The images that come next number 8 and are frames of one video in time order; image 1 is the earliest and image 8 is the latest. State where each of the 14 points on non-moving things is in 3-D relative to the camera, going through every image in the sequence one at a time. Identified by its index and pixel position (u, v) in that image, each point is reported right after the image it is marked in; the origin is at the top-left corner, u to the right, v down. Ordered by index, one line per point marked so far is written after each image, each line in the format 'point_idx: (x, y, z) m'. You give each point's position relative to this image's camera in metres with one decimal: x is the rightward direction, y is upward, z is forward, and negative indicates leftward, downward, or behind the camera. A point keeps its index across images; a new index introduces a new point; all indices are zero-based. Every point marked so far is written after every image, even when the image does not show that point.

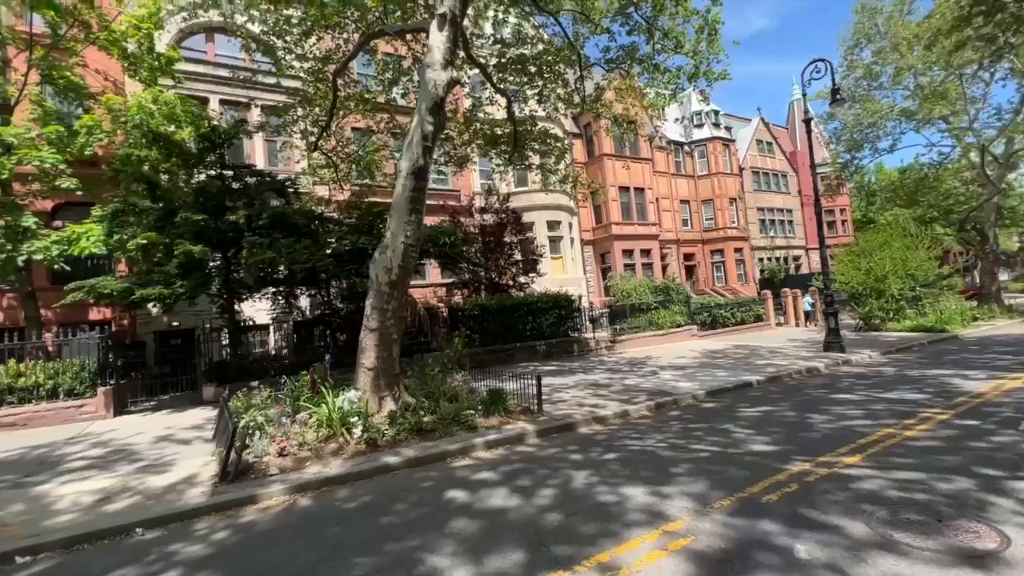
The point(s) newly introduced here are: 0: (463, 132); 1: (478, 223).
0: (-1.6, +4.9, +15.0) m
1: (-1.5, +2.8, +19.9) m
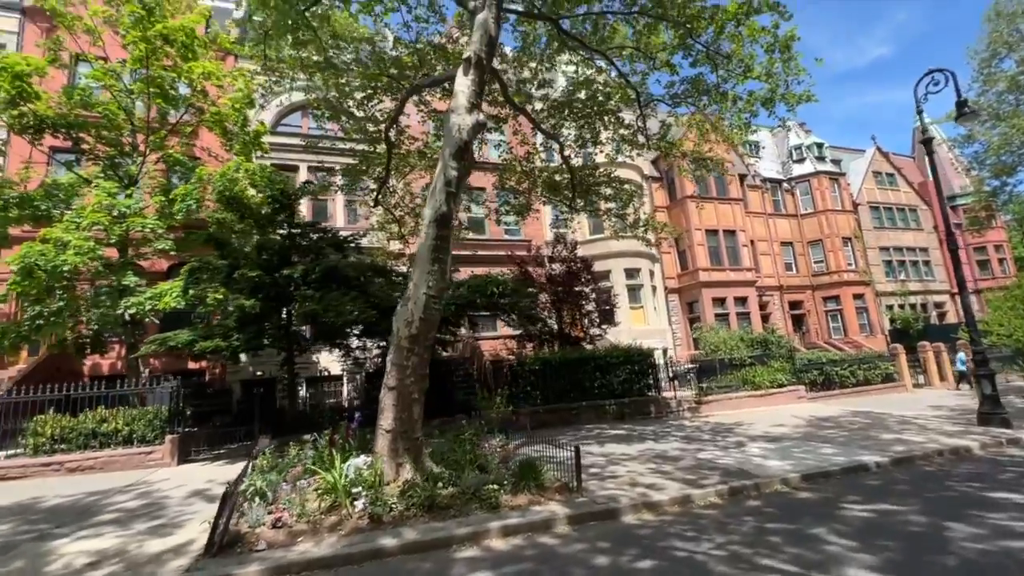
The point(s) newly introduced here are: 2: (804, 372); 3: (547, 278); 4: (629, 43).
0: (+0.3, +3.3, +14.7) m
1: (+1.4, +0.7, +19.2) m
2: (+11.0, -3.2, +17.7) m
3: (+1.3, +0.4, +18.7) m
4: (+2.8, +5.9, +11.4) m
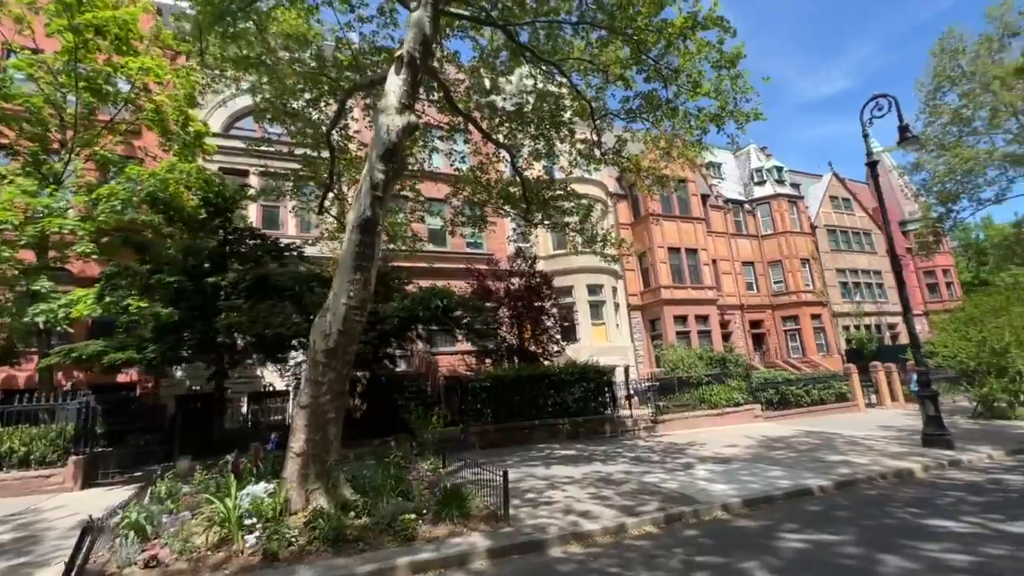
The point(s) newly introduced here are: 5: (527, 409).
0: (-1.0, +2.9, +14.3) m
1: (-0.3, +0.1, +18.8) m
2: (+9.4, -3.9, +17.7) m
3: (-0.3, -0.1, +18.2) m
4: (+1.7, +5.6, +11.3) m
5: (+0.5, -3.7, +14.2) m
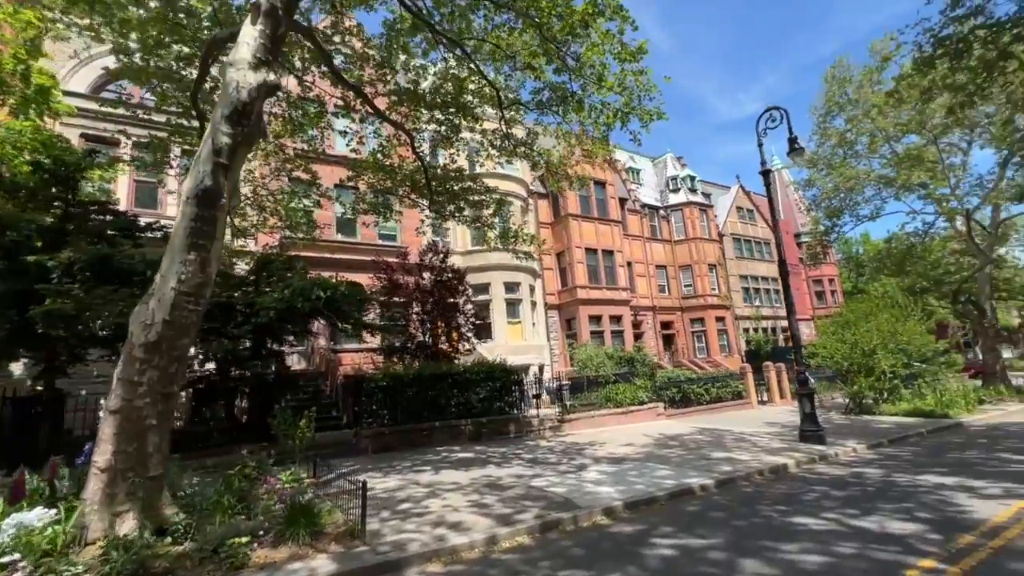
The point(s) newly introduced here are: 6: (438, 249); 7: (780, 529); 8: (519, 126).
0: (-3.7, +3.1, +13.4) m
1: (-3.7, +0.3, +17.9) m
2: (+5.9, -4.0, +18.2) m
3: (-3.7, +0.1, +17.4) m
4: (-0.5, +5.7, +10.7) m
5: (-2.4, -3.5, +13.4) m
6: (-2.9, +1.5, +18.4) m
7: (+3.3, -2.9, +5.7) m
8: (+0.2, +4.4, +12.8) m
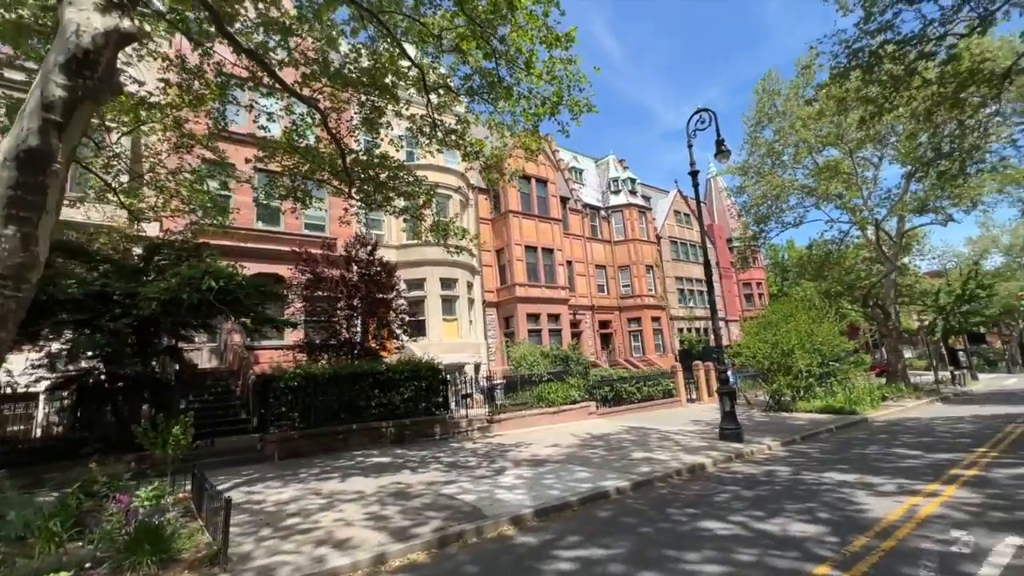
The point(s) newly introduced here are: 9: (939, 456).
0: (-5.6, +3.3, +12.3) m
1: (-6.1, +0.5, +16.9) m
2: (+3.3, -3.9, +18.2) m
3: (-6.1, +0.3, +16.3) m
4: (-2.1, +5.8, +10.0) m
5: (-4.4, -3.3, +12.5) m
6: (-5.4, +1.8, +17.4) m
7: (+2.0, -2.9, +5.5) m
8: (-1.6, +4.6, +12.1) m
9: (+8.1, -3.2, +8.9) m
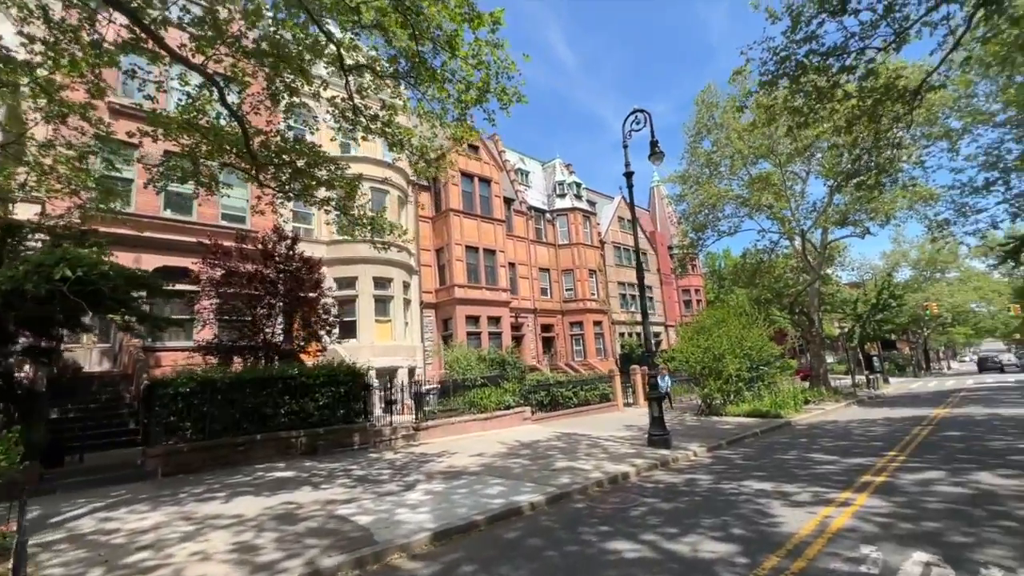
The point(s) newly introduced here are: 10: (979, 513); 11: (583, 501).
0: (-7.4, +3.5, +11.0) m
1: (-8.4, +0.6, +15.5) m
2: (+0.7, -4.0, +17.7) m
3: (-8.3, +0.4, +14.9) m
4: (-3.6, +5.9, +9.1) m
5: (-6.3, -3.2, +11.3) m
6: (-7.7, +1.9, +16.1) m
7: (+0.8, -2.9, +4.9) m
8: (-3.3, +4.6, +11.3) m
9: (+6.5, -3.3, +9.0) m
10: (+5.4, -2.6, +5.4) m
11: (+1.1, -3.4, +7.4) m
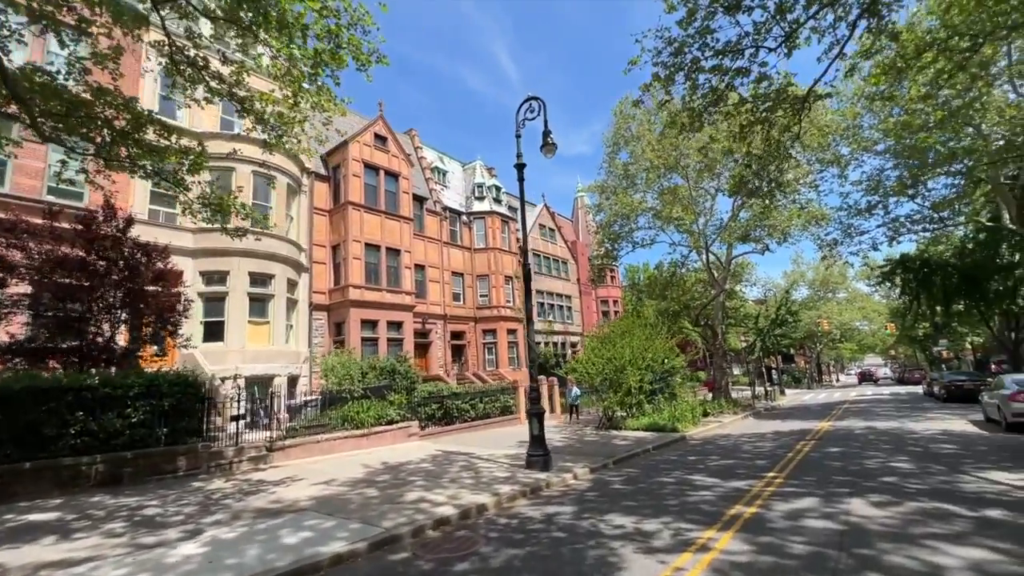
0: (-10.0, +3.8, +8.5) m
1: (-11.7, +0.9, +12.7) m
2: (-3.1, -4.1, +16.1) m
3: (-11.5, +0.7, +12.1) m
4: (-5.9, +6.1, +7.2) m
5: (-9.2, -2.9, +8.8) m
6: (-11.0, +2.1, +13.4) m
7: (-1.2, -2.7, +3.5) m
8: (-6.0, +4.8, +9.3) m
9: (+3.8, -3.5, +8.2) m
10: (+3.3, -2.7, +4.6) m
11: (-1.3, -3.3, +6.0) m
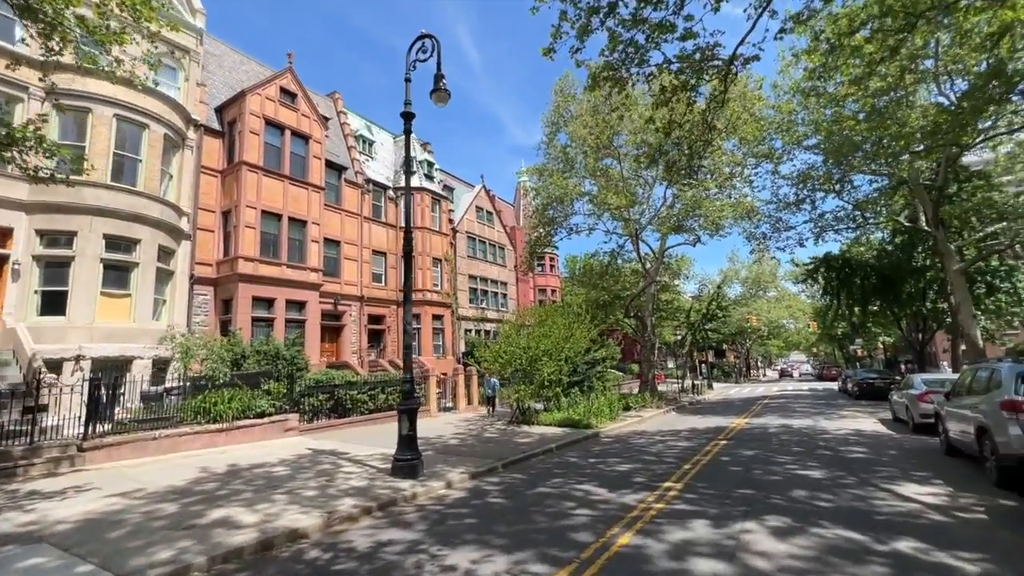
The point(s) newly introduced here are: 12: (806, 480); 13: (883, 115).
0: (-11.9, +4.7, +5.6) m
1: (-14.1, +2.0, +9.6) m
2: (-6.2, -3.3, +14.0) m
3: (-13.9, +1.7, +9.1) m
4: (-7.6, +6.8, +4.7) m
5: (-11.4, -2.0, +6.1) m
6: (-13.5, +3.2, +10.4) m
7: (-2.9, -2.3, +1.6) m
8: (-8.0, +5.5, +6.8) m
9: (+1.6, -3.1, +6.9) m
10: (+1.4, -2.4, +3.2) m
11: (-3.3, -2.8, +4.1) m
12: (+4.7, -3.0, +7.4) m
13: (+12.5, +5.9, +15.8) m
